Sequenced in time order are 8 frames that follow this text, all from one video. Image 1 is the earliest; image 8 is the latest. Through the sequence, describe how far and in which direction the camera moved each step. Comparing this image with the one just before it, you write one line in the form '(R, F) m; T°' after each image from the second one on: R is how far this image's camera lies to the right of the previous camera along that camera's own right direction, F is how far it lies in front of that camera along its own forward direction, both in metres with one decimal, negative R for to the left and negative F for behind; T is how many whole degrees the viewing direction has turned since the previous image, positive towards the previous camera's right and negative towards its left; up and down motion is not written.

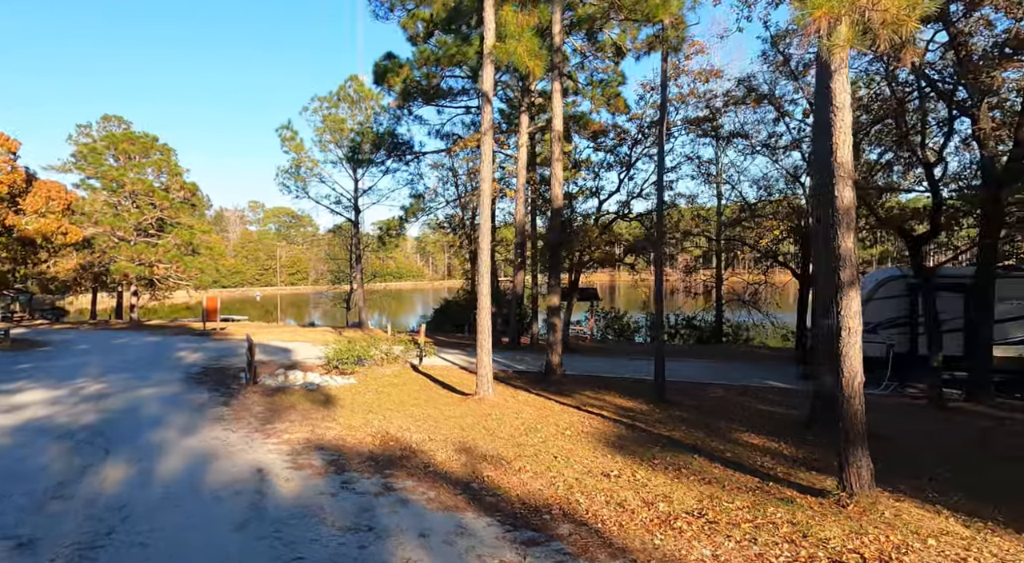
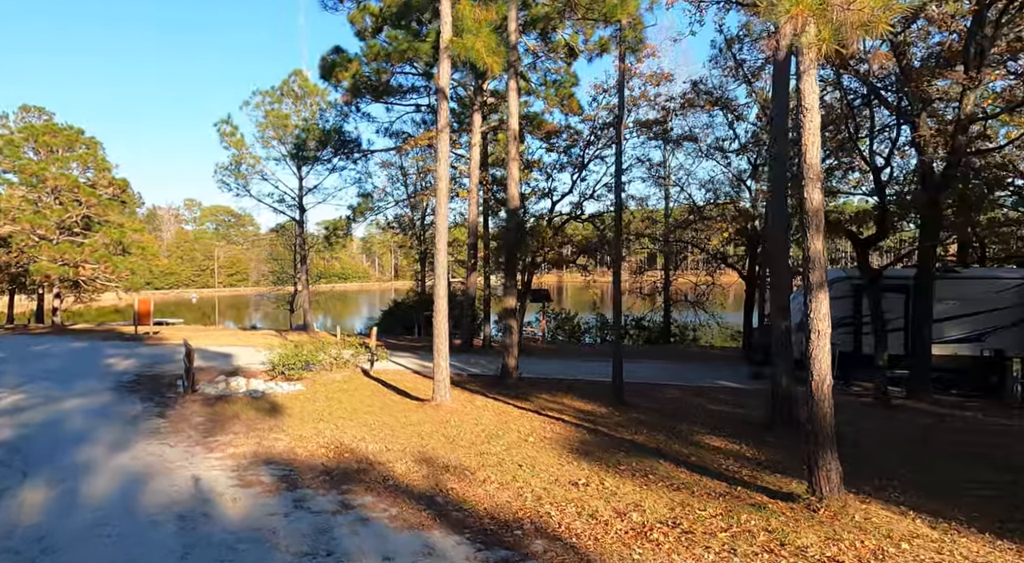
(-0.2, +0.2) m; +4°
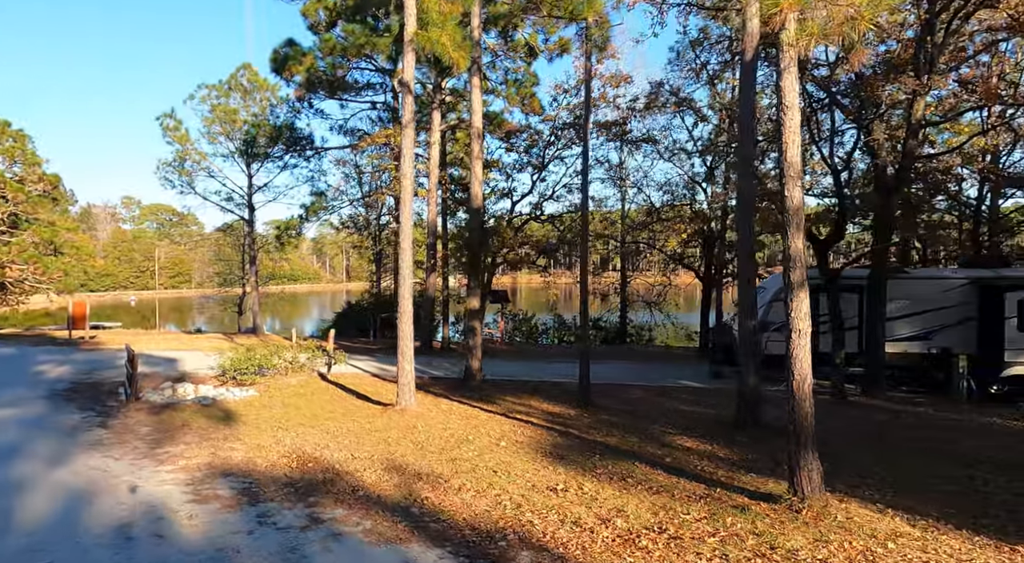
(-0.2, +0.2) m; +4°
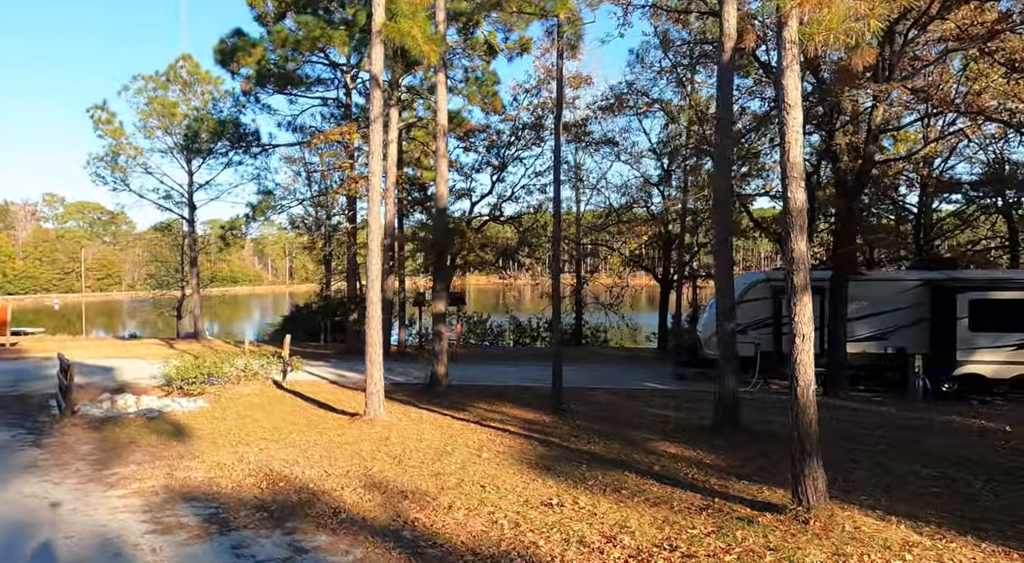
(-0.4, +0.4) m; +4°
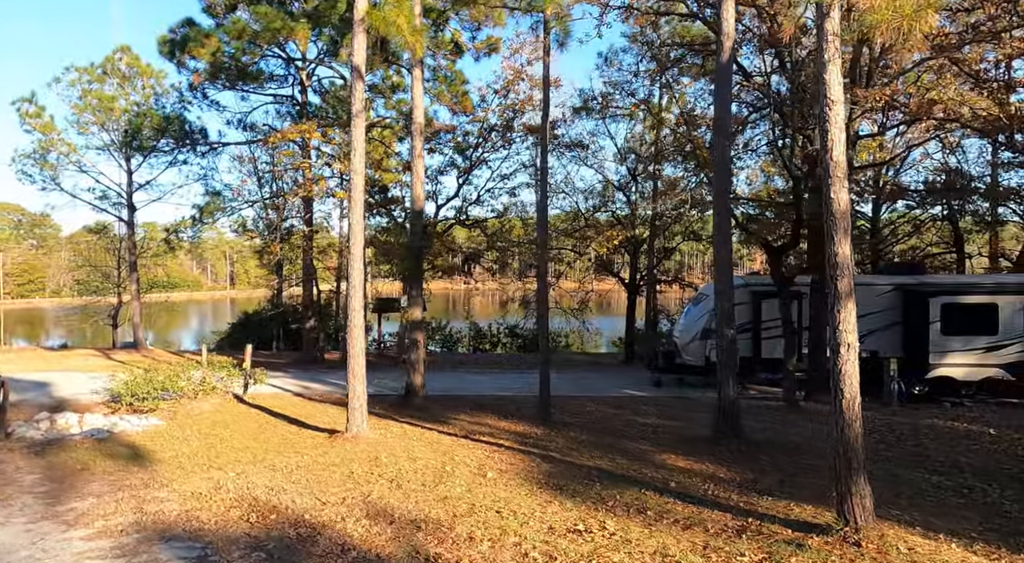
(-0.6, +0.6) m; +4°
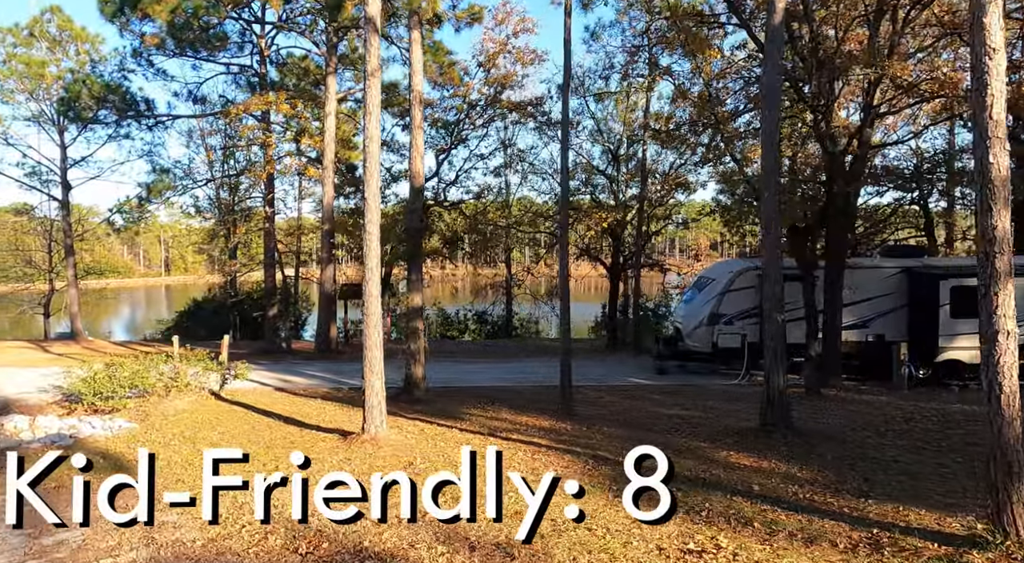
(-1.1, +1.0) m; +5°
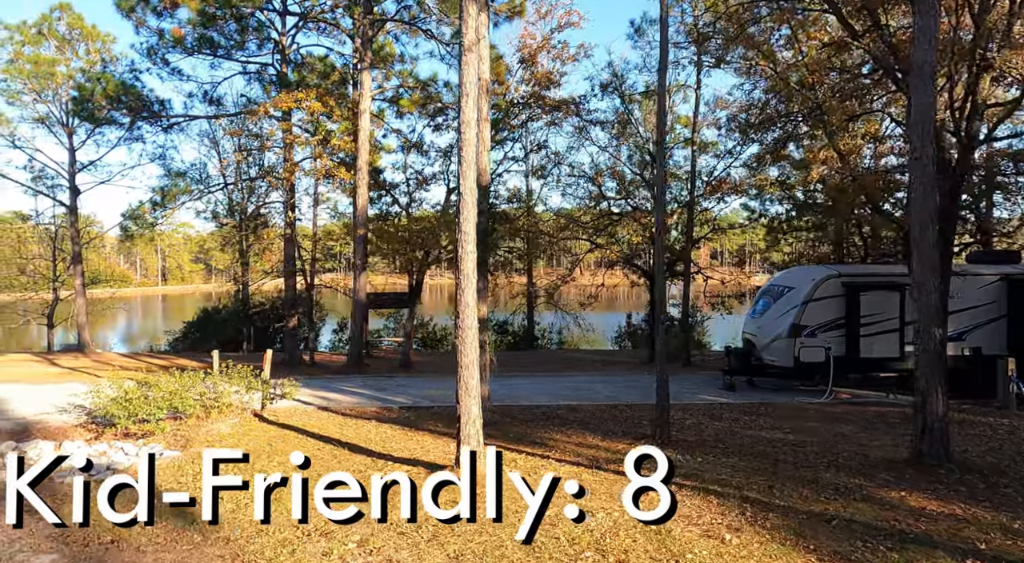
(-1.2, +1.3) m; 0°
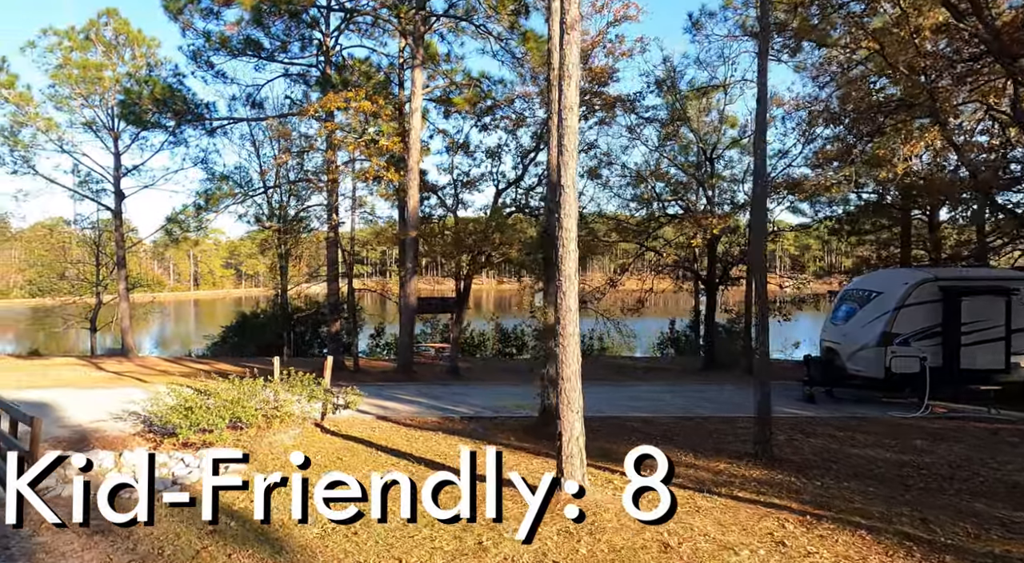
(-0.7, +0.7) m; -2°
